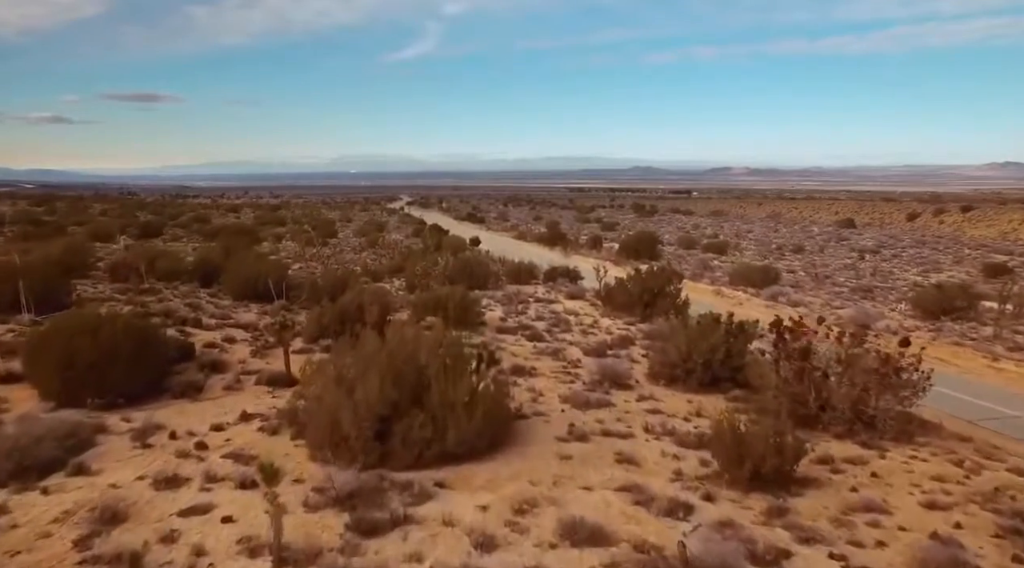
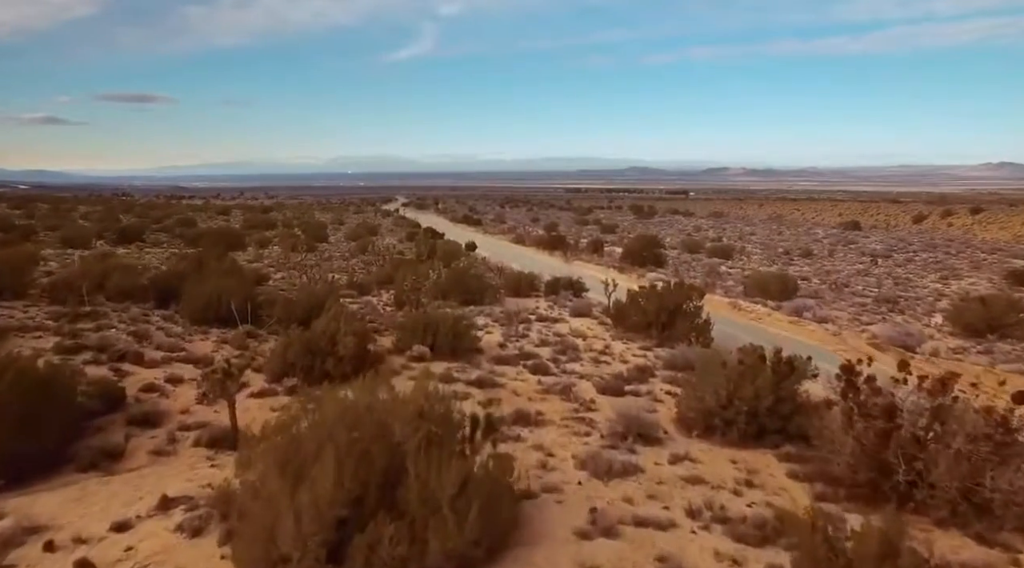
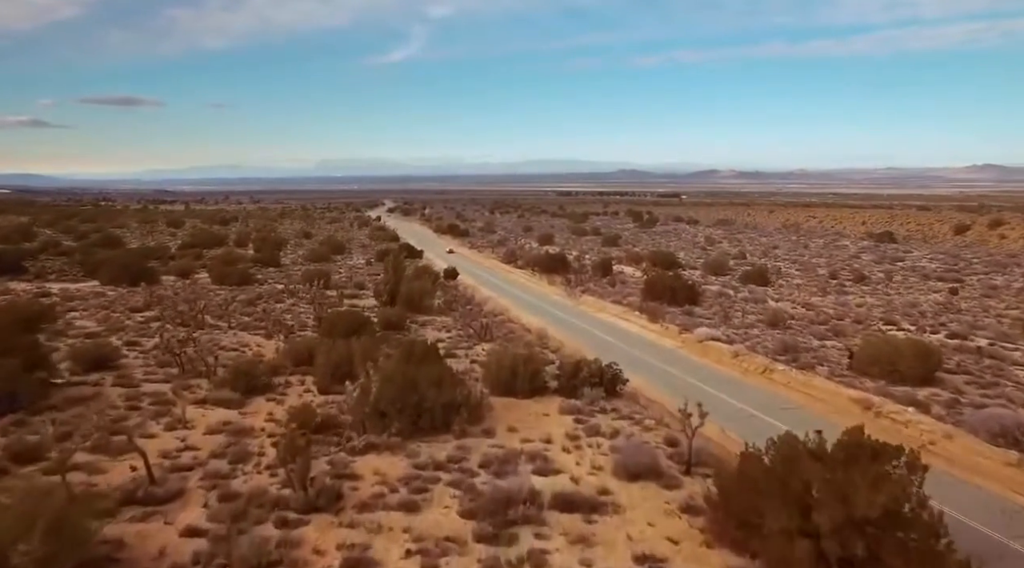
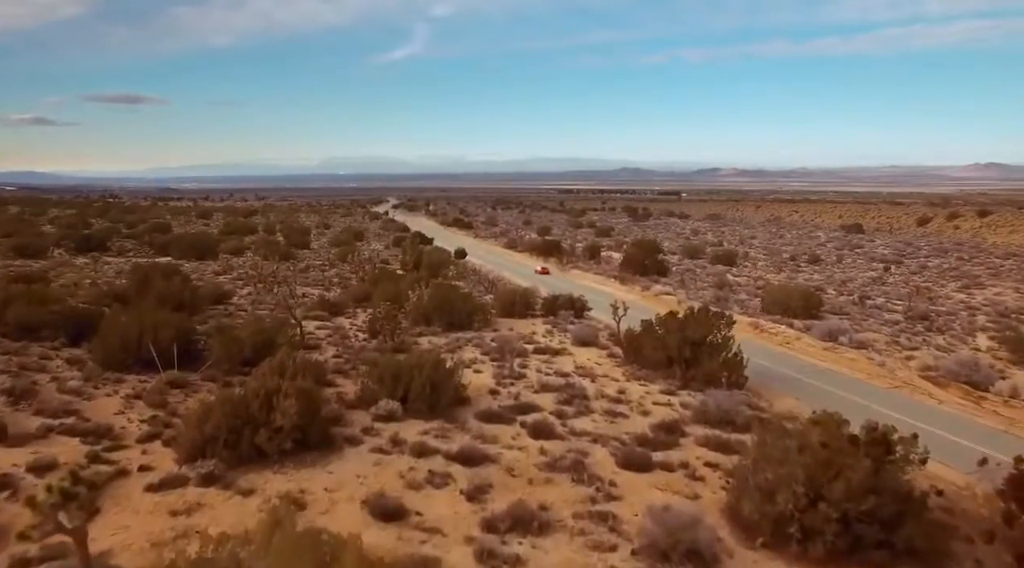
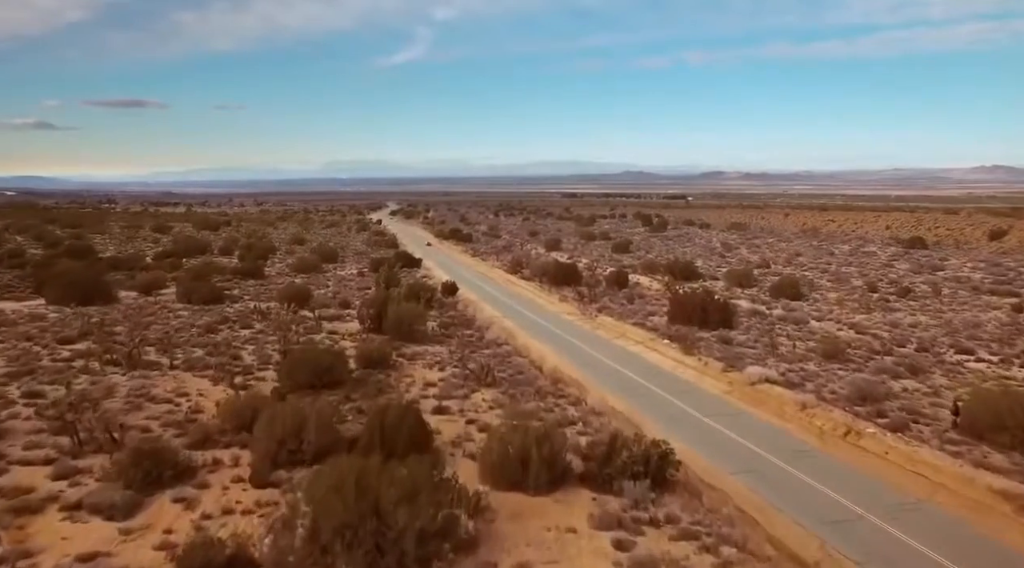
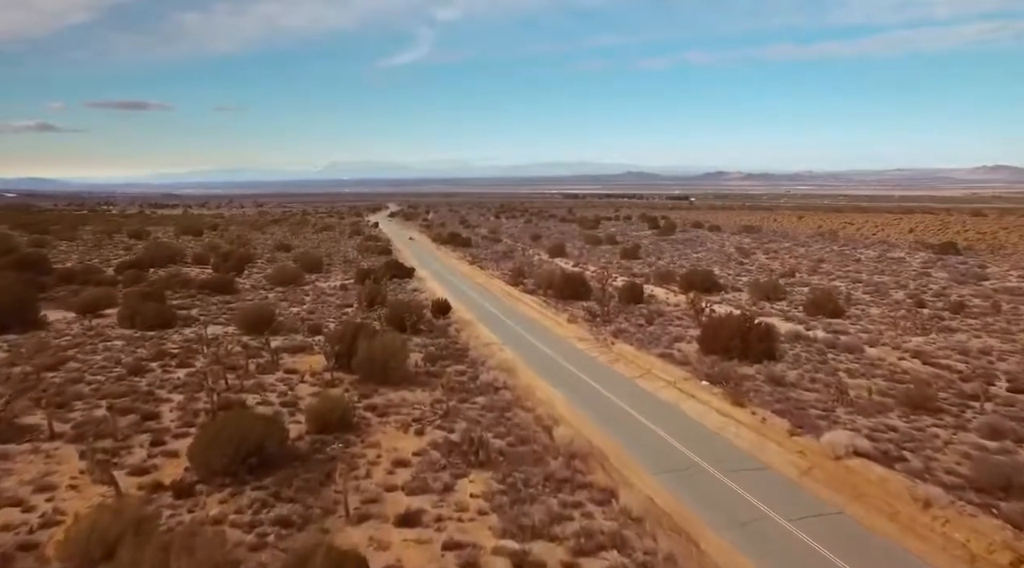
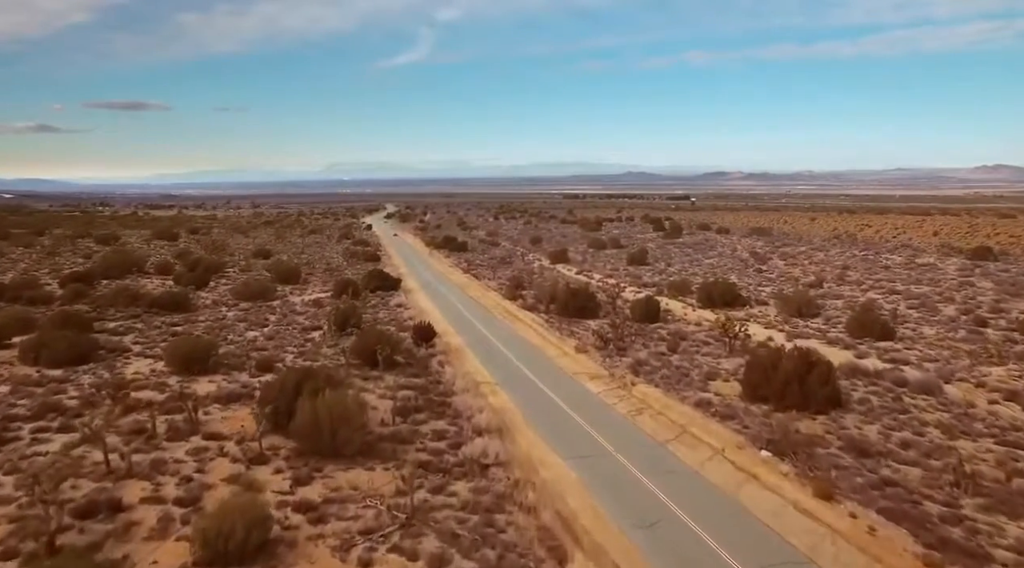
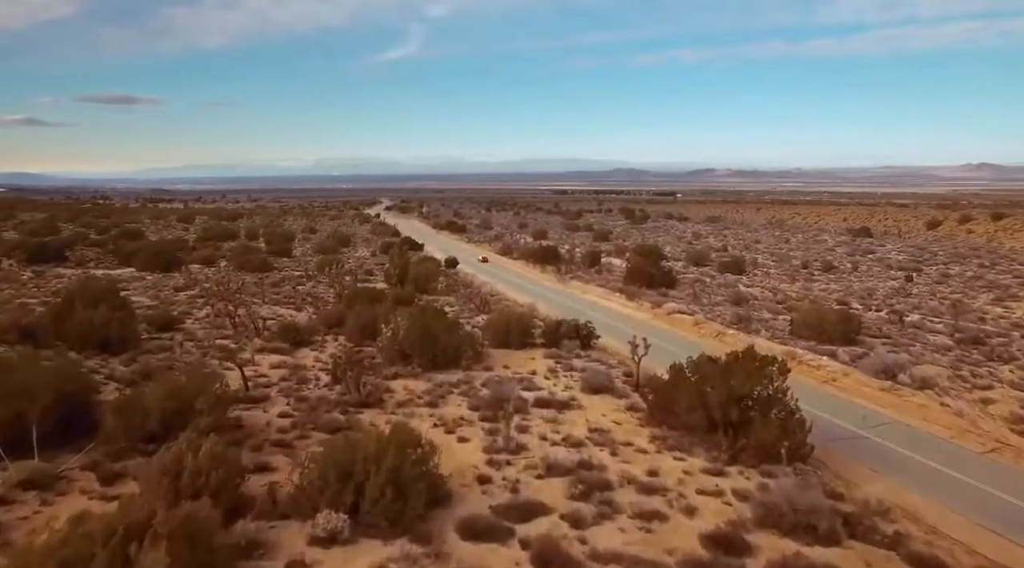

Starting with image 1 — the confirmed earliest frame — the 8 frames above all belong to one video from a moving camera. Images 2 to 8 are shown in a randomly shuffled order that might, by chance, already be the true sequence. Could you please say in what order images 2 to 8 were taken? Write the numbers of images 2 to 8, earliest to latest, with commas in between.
2, 4, 8, 3, 5, 6, 7
